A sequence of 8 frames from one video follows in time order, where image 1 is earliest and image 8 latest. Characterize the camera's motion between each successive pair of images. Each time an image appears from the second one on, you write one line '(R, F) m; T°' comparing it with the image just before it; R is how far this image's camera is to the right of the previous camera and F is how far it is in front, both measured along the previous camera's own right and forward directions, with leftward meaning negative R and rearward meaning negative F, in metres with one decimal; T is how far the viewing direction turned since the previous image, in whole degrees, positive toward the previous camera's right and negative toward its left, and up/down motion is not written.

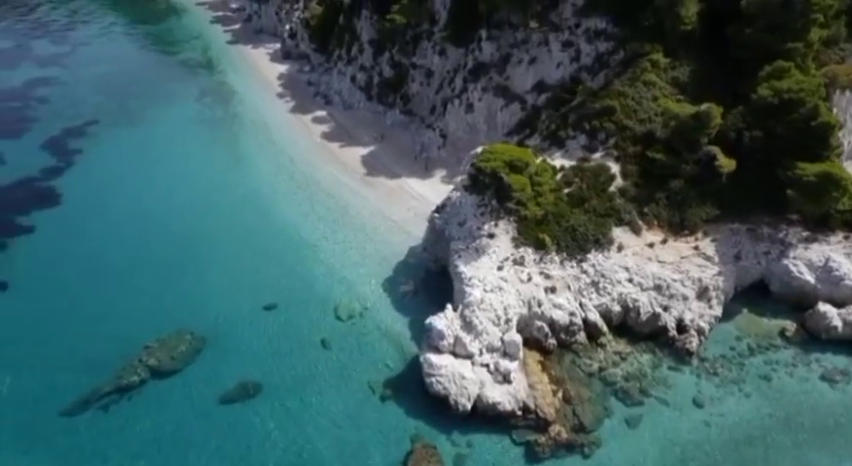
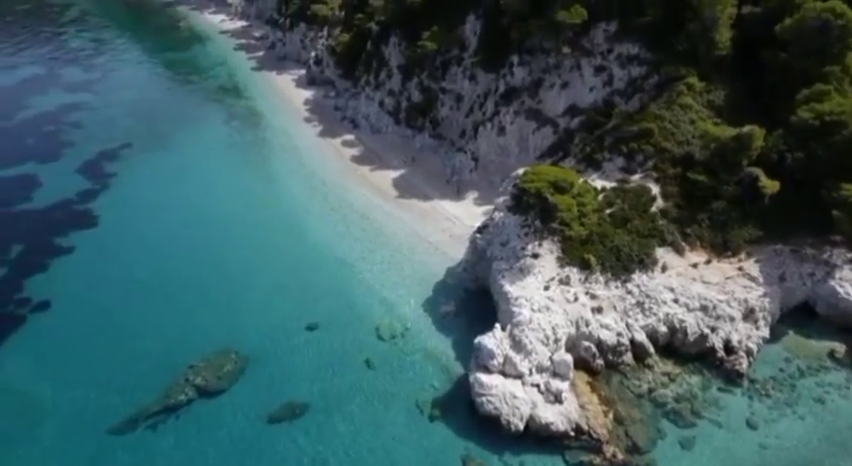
(-1.7, -0.2) m; -1°
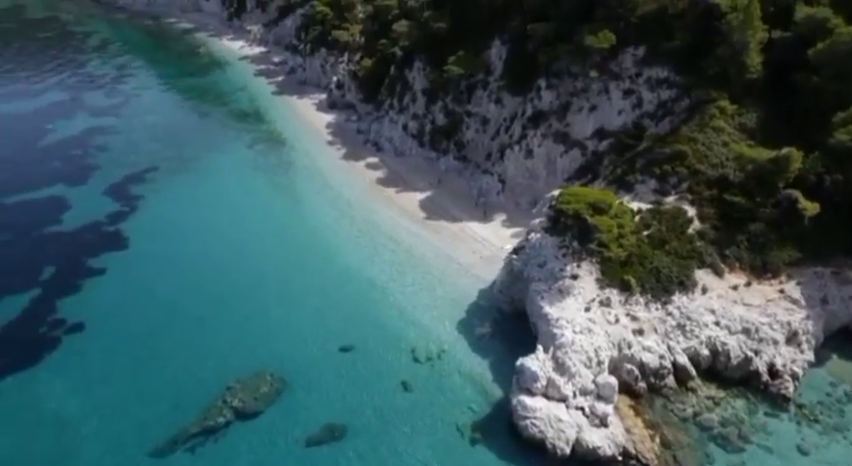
(-1.4, 0.0) m; -1°
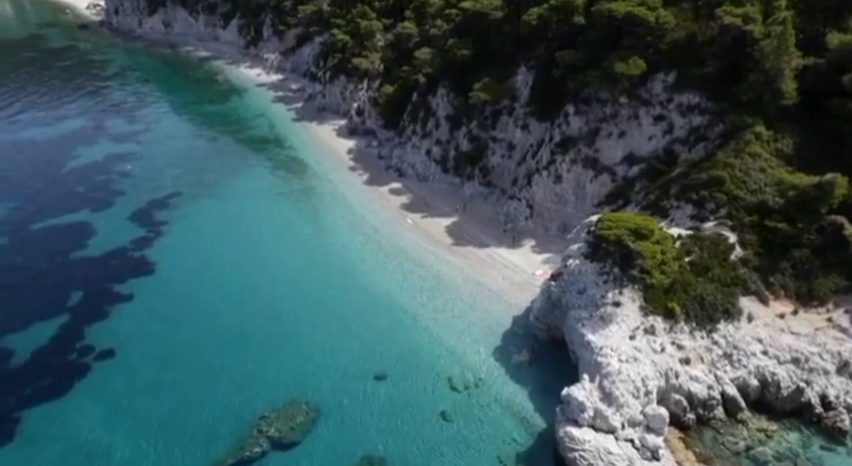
(-1.4, +0.3) m; -1°
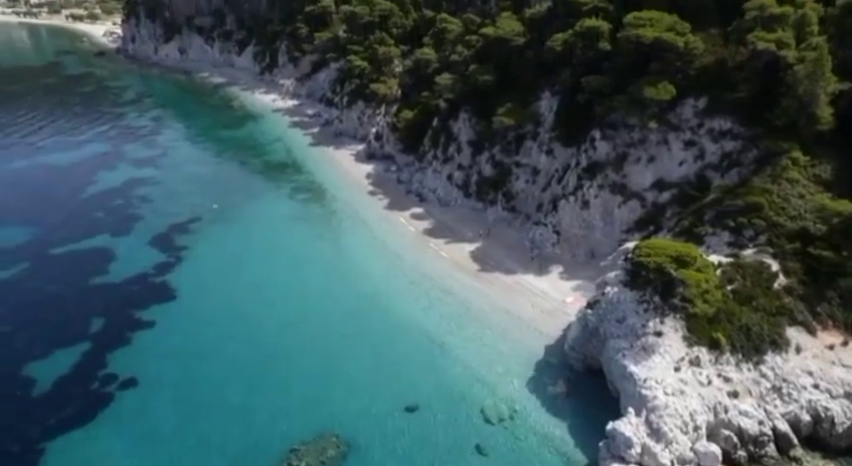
(-1.2, +0.5) m; -1°
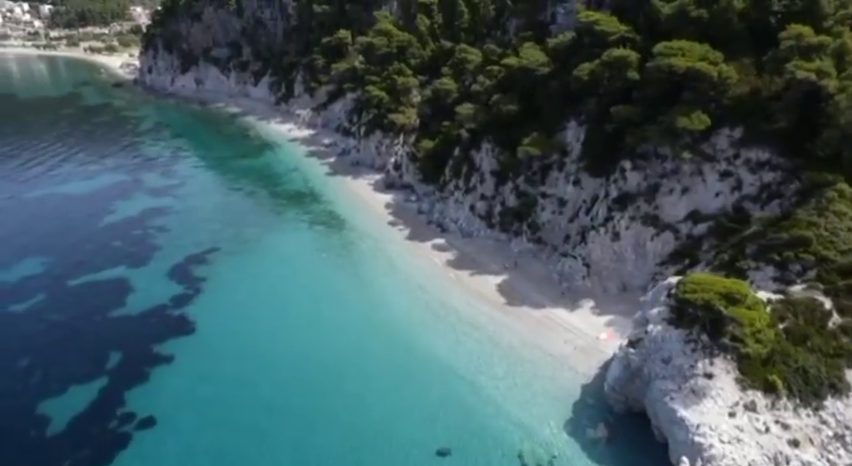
(-1.1, +0.9) m; -1°
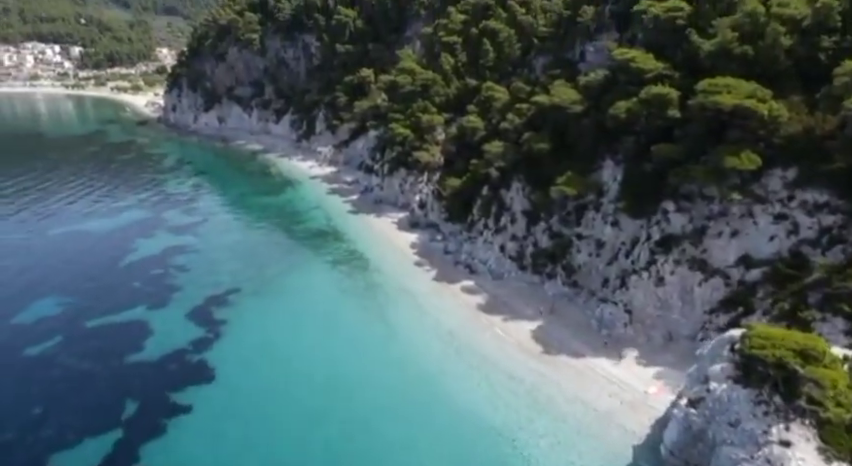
(-1.0, +1.5) m; -2°
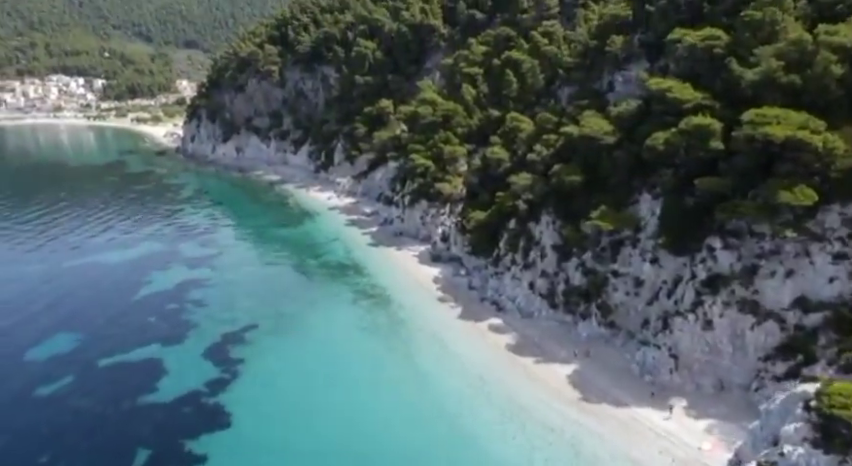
(-0.9, +1.6) m; -1°
